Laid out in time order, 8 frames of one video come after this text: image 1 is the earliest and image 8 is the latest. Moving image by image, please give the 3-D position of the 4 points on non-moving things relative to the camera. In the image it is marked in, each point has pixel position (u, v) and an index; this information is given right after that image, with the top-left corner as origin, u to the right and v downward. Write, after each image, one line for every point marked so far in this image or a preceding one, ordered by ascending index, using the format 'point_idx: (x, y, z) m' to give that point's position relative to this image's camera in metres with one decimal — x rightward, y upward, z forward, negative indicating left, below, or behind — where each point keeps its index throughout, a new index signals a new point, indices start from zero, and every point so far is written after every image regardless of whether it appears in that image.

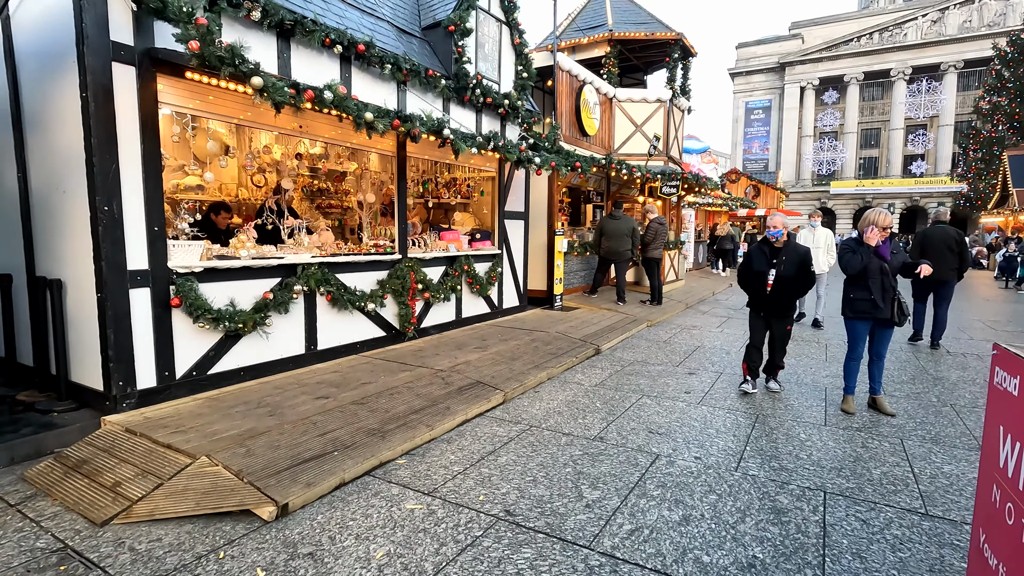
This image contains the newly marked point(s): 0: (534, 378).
0: (+0.2, -0.8, +5.0) m
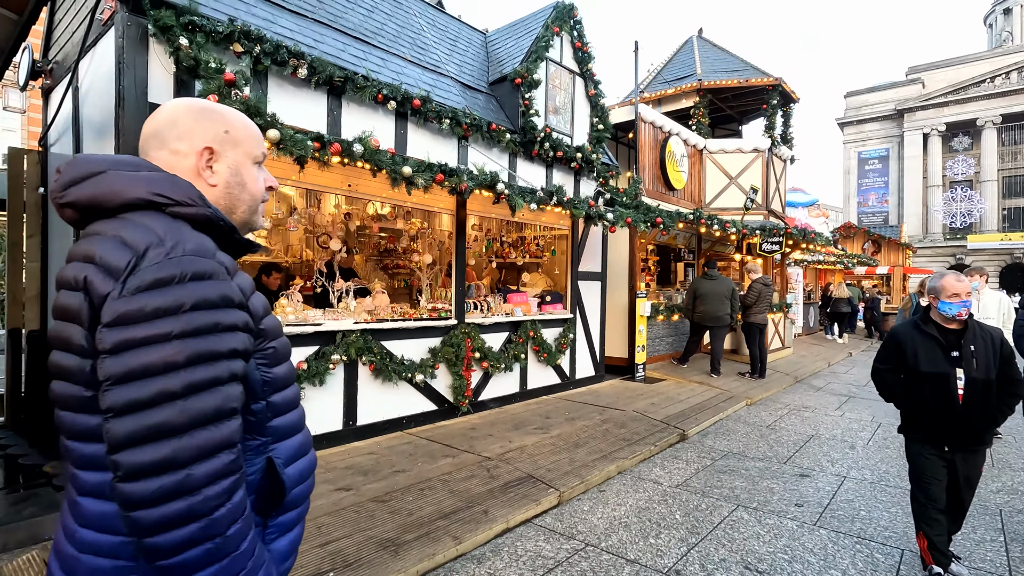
0: (+0.7, -1.4, +4.1) m
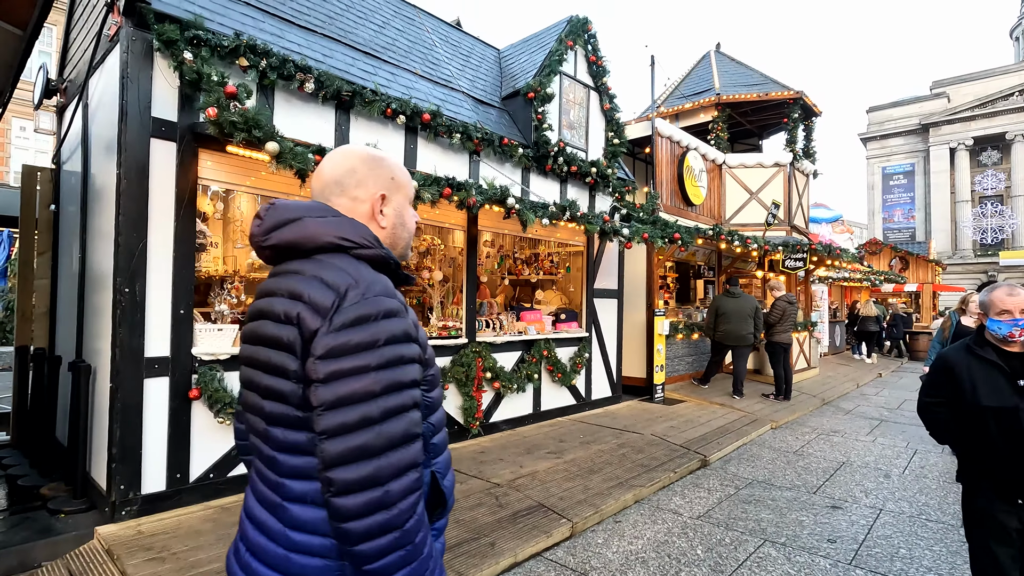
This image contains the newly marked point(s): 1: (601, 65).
0: (+0.7, -1.6, +3.9) m
1: (+1.1, +2.7, +6.5) m
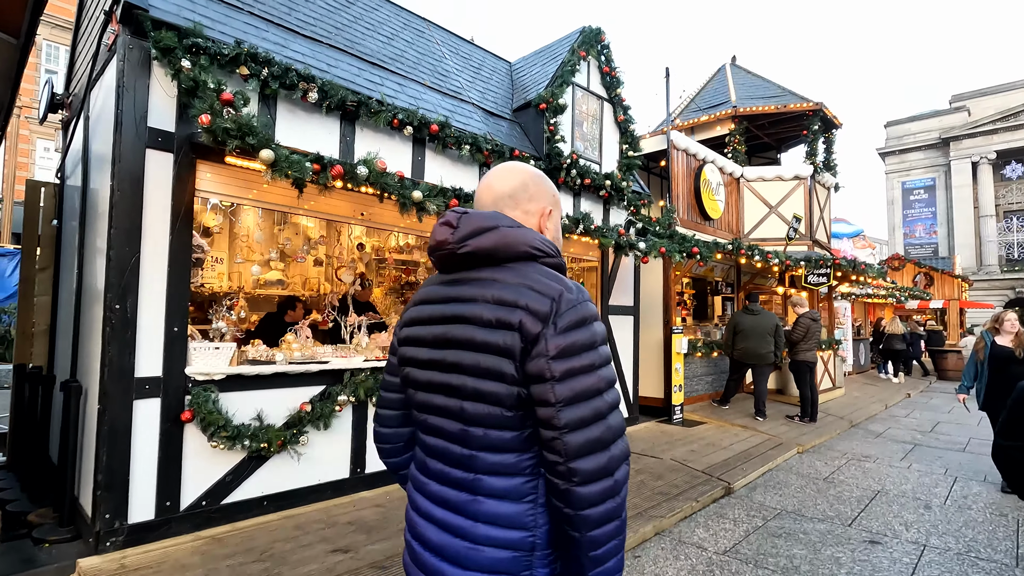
0: (+0.8, -1.7, +3.6) m
1: (+1.2, +2.5, +6.3) m
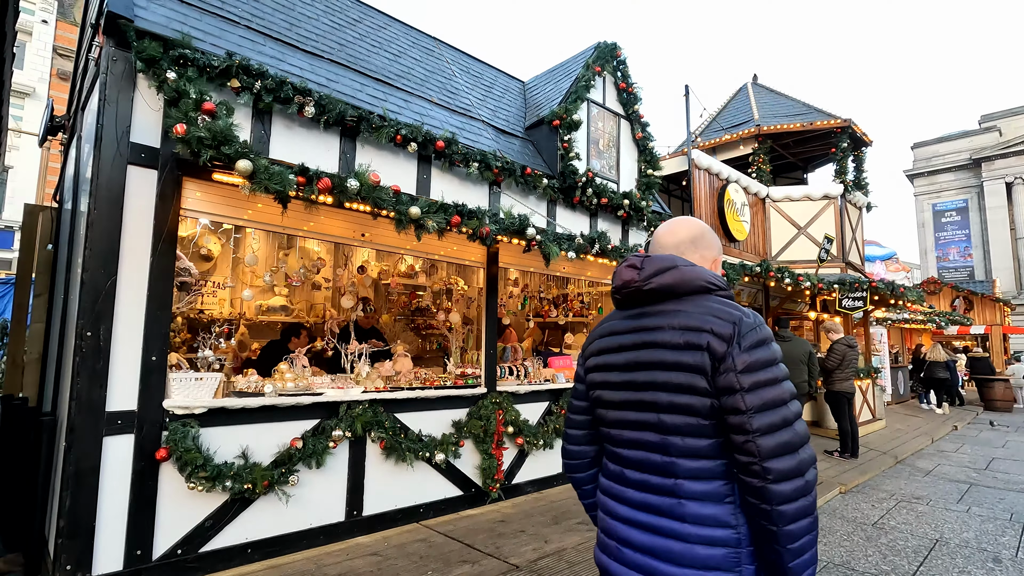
0: (+0.9, -1.8, +3.2) m
1: (+1.4, +2.2, +6.1) m
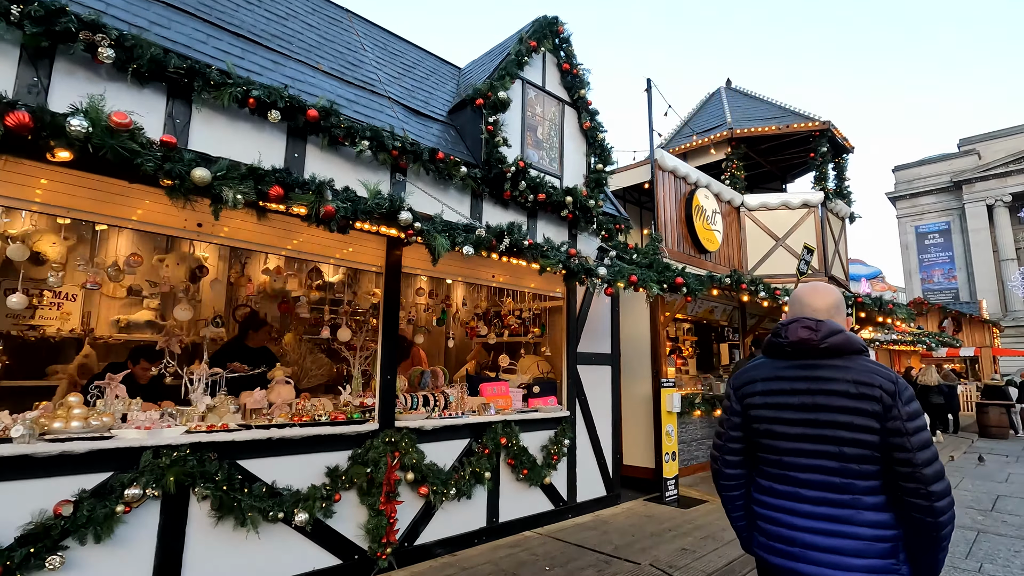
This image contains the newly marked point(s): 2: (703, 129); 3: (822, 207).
0: (+0.2, -1.8, +2.2) m
1: (+0.6, +2.1, +5.3) m
2: (+3.4, +2.8, +9.5) m
3: (+5.0, +1.3, +8.6) m
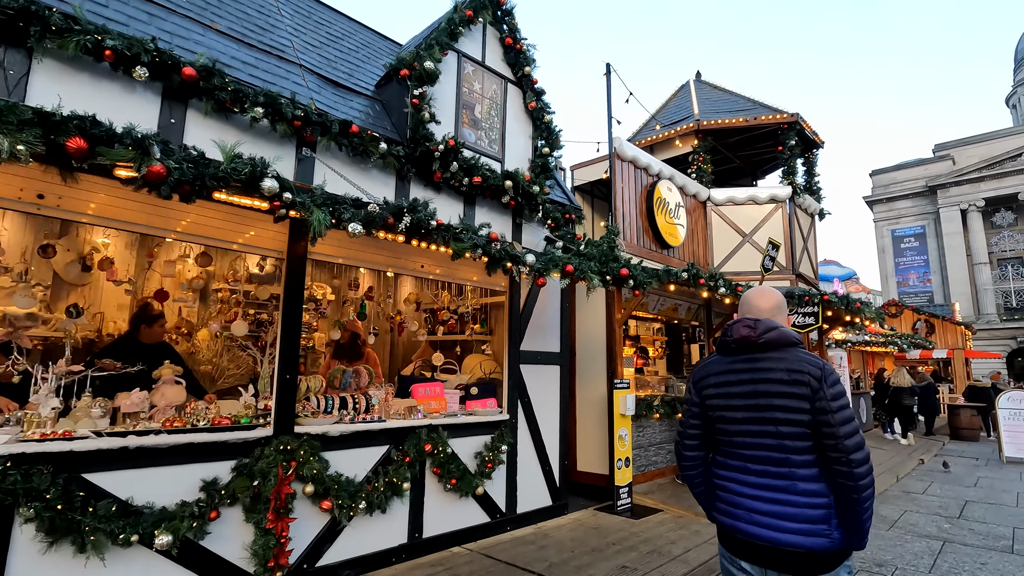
0: (-0.3, -1.7, +1.8) m
1: (+0.1, +2.2, +4.9) m
2: (+2.7, +2.9, +9.2) m
3: (+4.3, +1.3, +8.3) m
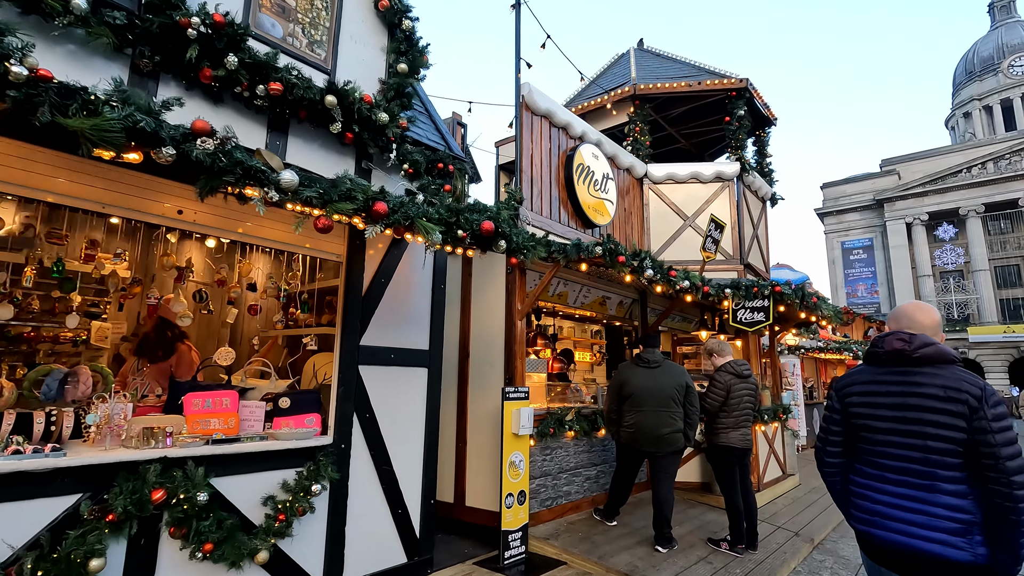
0: (-1.2, -1.5, +0.3) m
1: (-1.0, +2.4, +3.5) m
2: (+1.4, +2.9, +7.9) m
3: (+3.0, +1.4, +7.2) m
